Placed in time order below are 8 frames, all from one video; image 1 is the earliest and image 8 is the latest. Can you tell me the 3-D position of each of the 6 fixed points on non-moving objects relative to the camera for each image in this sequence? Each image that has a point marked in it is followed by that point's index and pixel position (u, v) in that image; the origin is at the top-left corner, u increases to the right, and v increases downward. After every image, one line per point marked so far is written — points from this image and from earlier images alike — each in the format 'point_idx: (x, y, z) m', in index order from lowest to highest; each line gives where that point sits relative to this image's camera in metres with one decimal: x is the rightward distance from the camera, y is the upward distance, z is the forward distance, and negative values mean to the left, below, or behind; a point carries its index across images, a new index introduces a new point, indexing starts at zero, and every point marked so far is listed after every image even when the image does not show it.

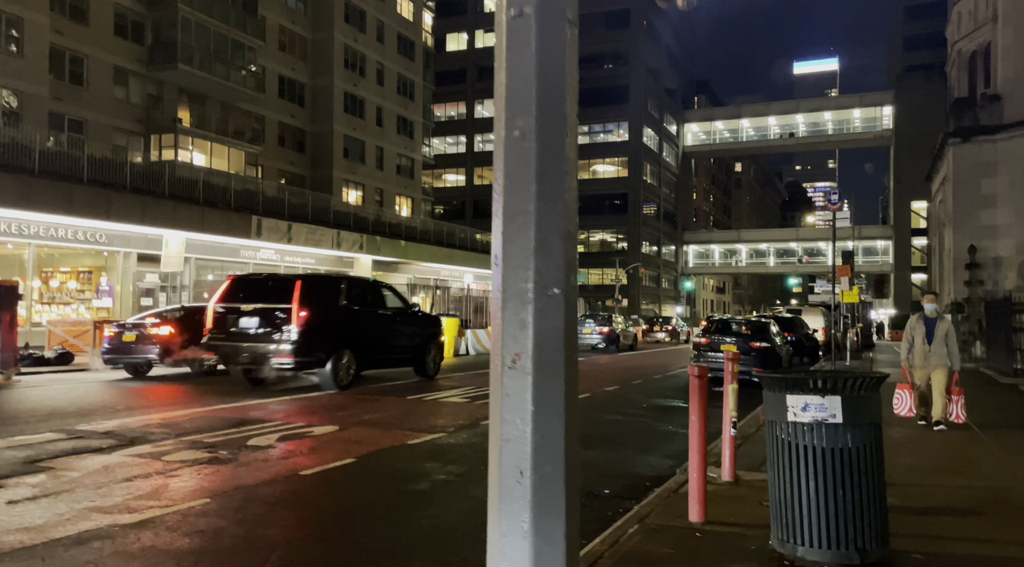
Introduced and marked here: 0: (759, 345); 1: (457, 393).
0: (+5.6, -1.4, +17.7) m
1: (-1.0, -1.9, +13.5) m
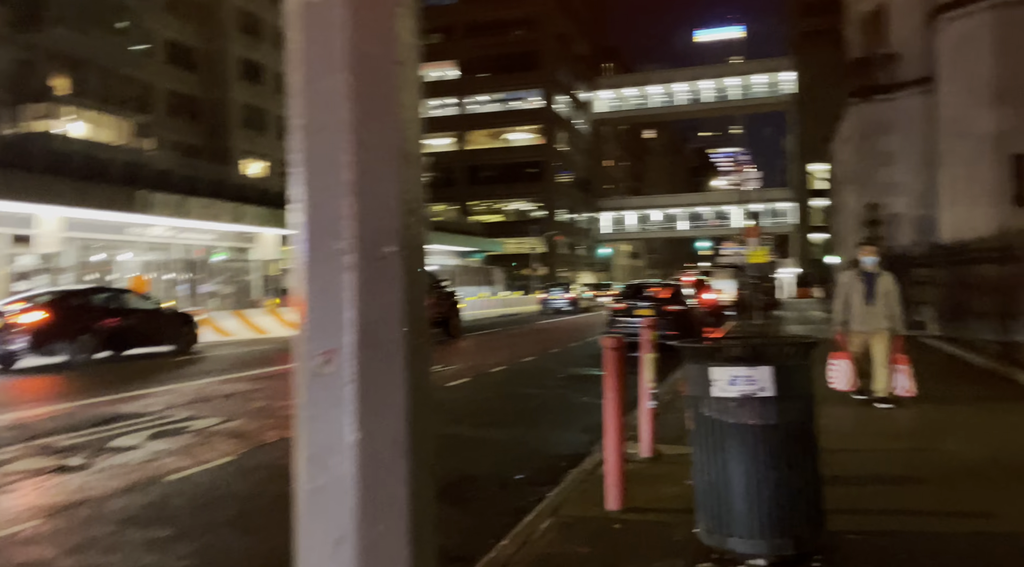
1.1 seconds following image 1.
0: (+3.7, -0.6, +17.5) m
1: (-2.5, -1.5, +12.6) m
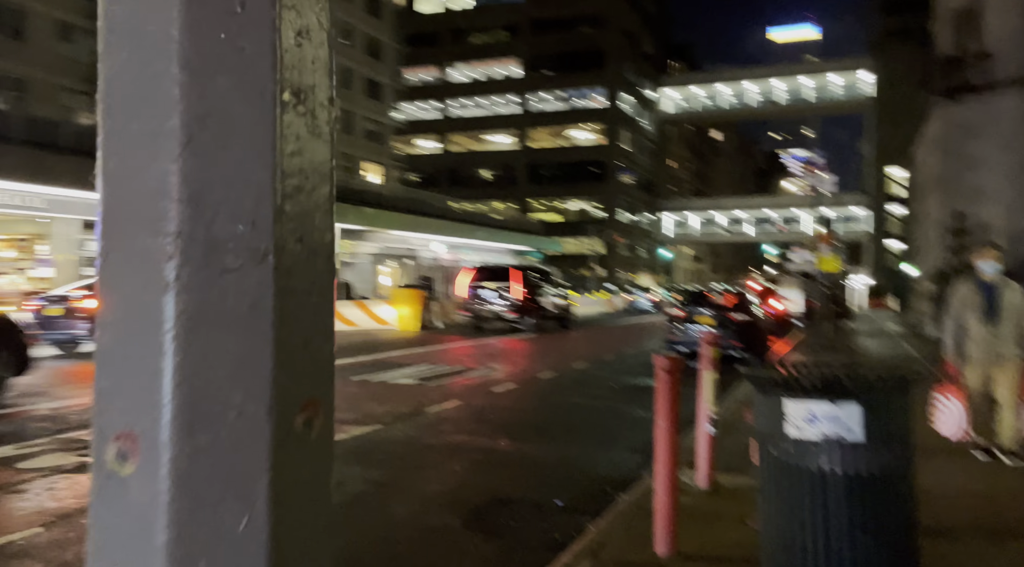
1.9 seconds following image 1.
0: (+4.8, -0.7, +16.6) m
1: (-1.7, -1.4, +12.2) m
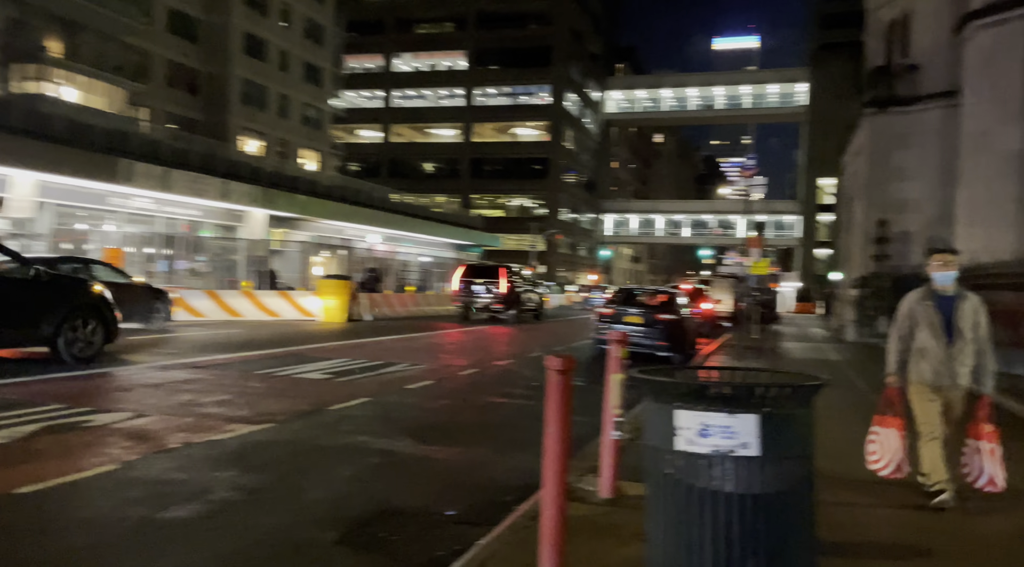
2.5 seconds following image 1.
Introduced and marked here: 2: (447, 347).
0: (+3.3, -0.7, +16.5) m
1: (-3.0, -1.3, +11.6) m
2: (-1.4, -1.4, +16.5) m
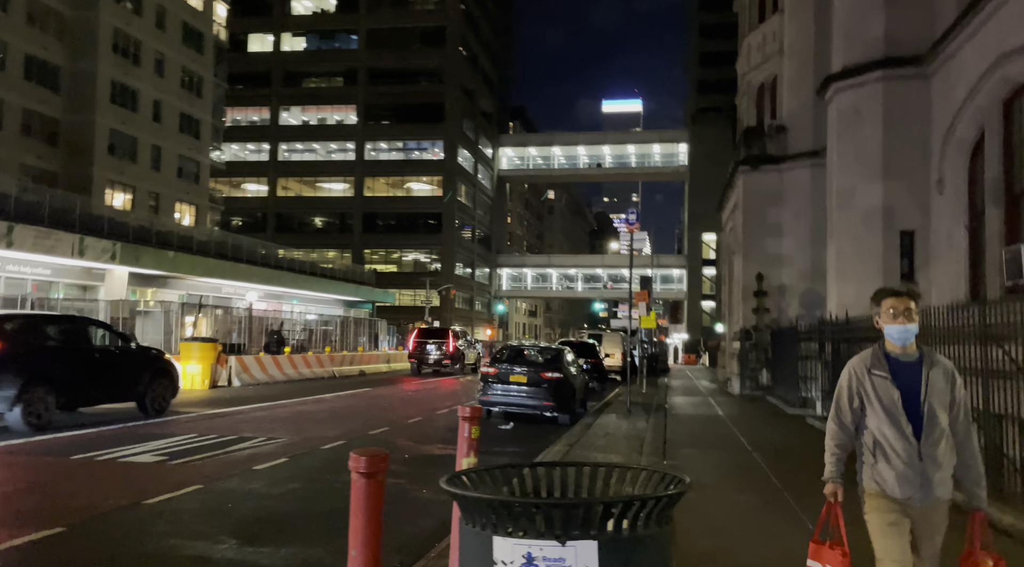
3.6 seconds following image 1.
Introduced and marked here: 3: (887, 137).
0: (+0.8, -1.9, +15.9) m
1: (-4.8, -2.2, +10.2) m
2: (-3.8, -2.6, +15.2) m
3: (+7.8, +3.0, +16.1) m
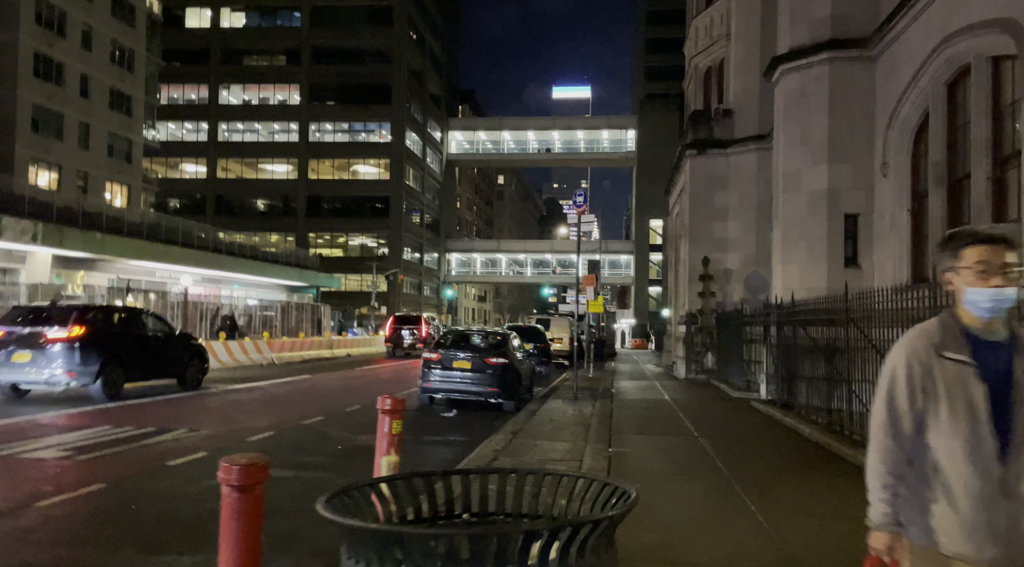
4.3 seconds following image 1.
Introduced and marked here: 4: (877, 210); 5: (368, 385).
0: (-0.4, -1.6, +15.4) m
1: (-5.5, -1.9, +9.4) m
2: (-4.9, -2.2, +14.5) m
3: (+6.6, +3.4, +16.0) m
4: (+7.4, +1.5, +15.6) m
5: (-3.6, -2.5, +19.3) m
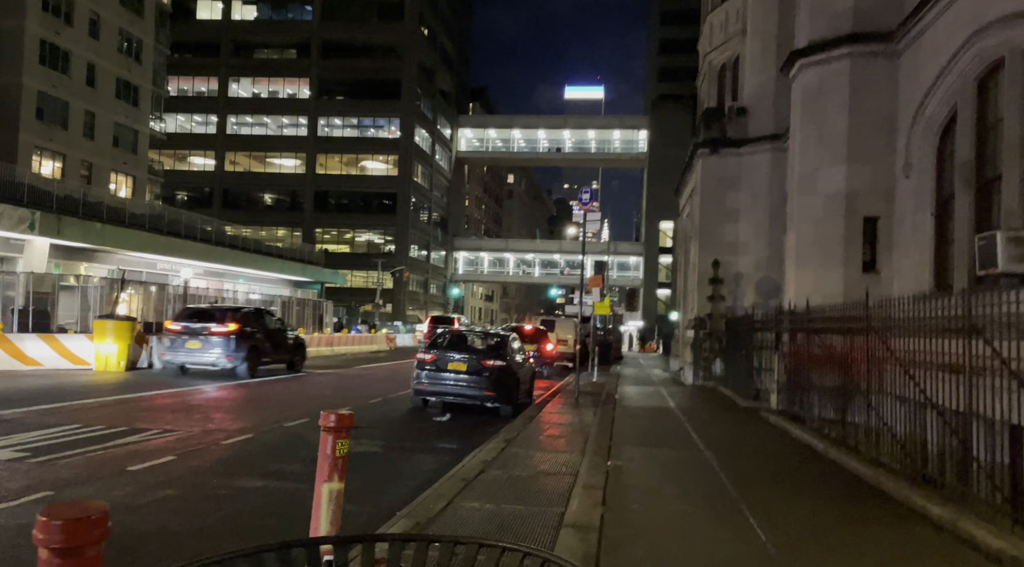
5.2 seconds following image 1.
0: (-0.4, -1.5, +14.7) m
1: (-5.6, -1.8, +8.8) m
2: (-5.0, -2.1, +13.8) m
3: (+6.7, +3.3, +15.2) m
4: (+7.4, +1.3, +14.8) m
5: (-3.6, -2.4, +18.6) m
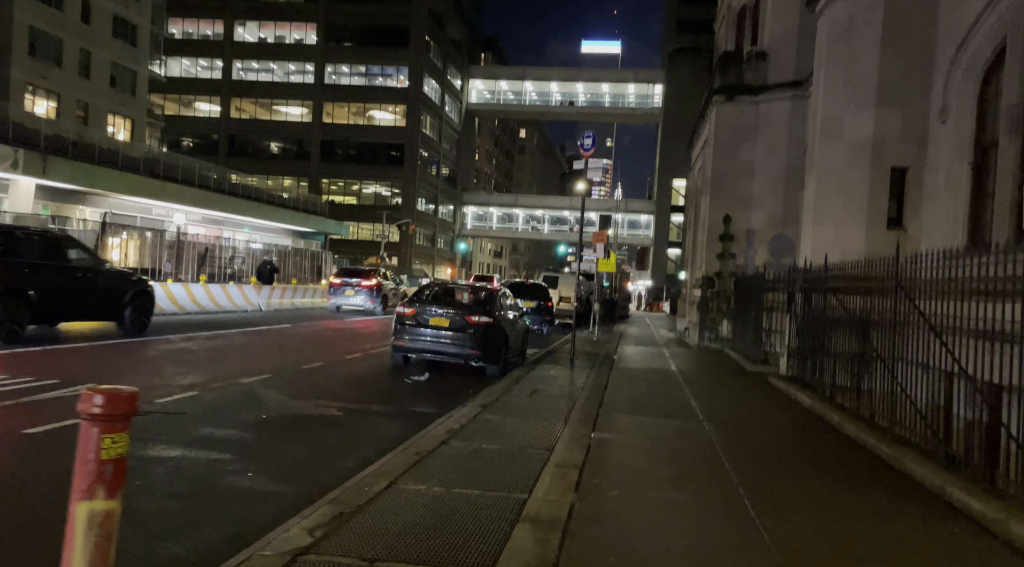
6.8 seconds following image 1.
0: (-0.6, -0.6, +13.5) m
1: (-5.9, -1.1, +7.7) m
2: (-5.2, -1.2, +12.7) m
3: (+6.6, +4.0, +13.7) m
4: (+7.2, +2.1, +13.4) m
5: (-3.8, -1.2, +17.5) m
